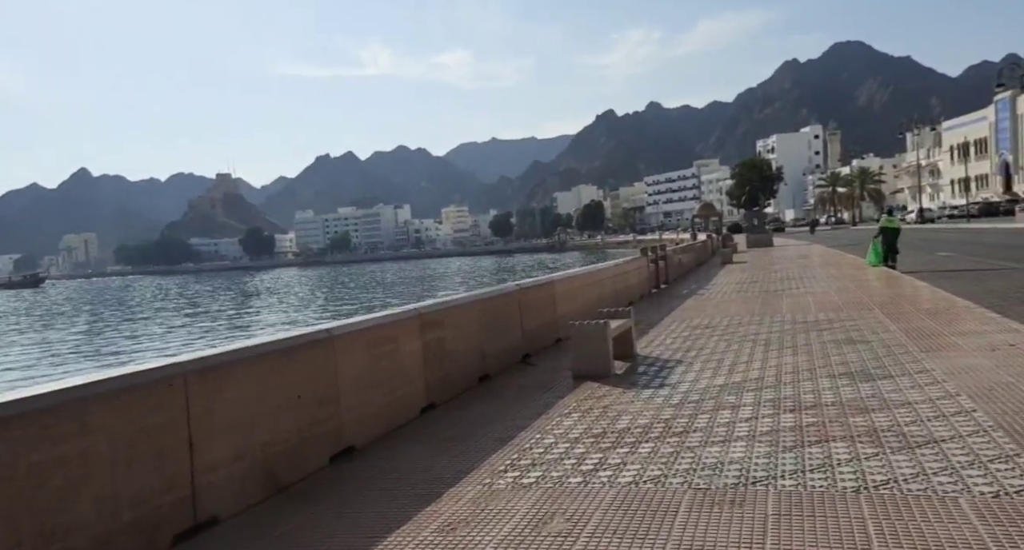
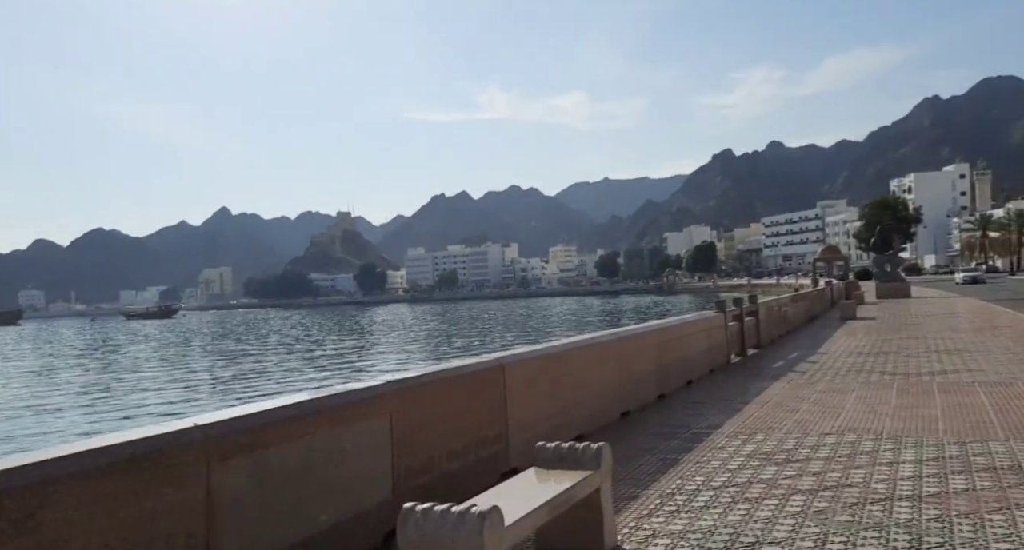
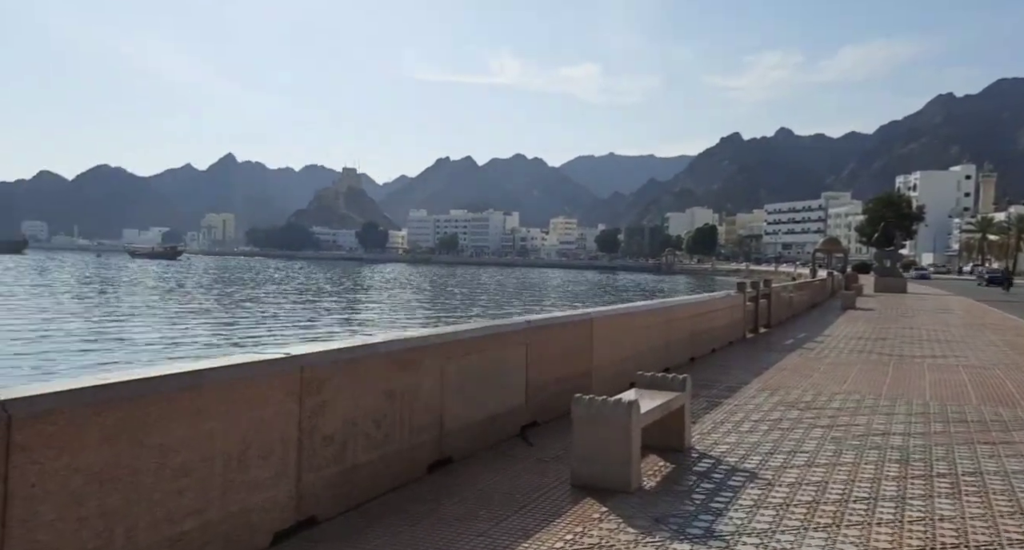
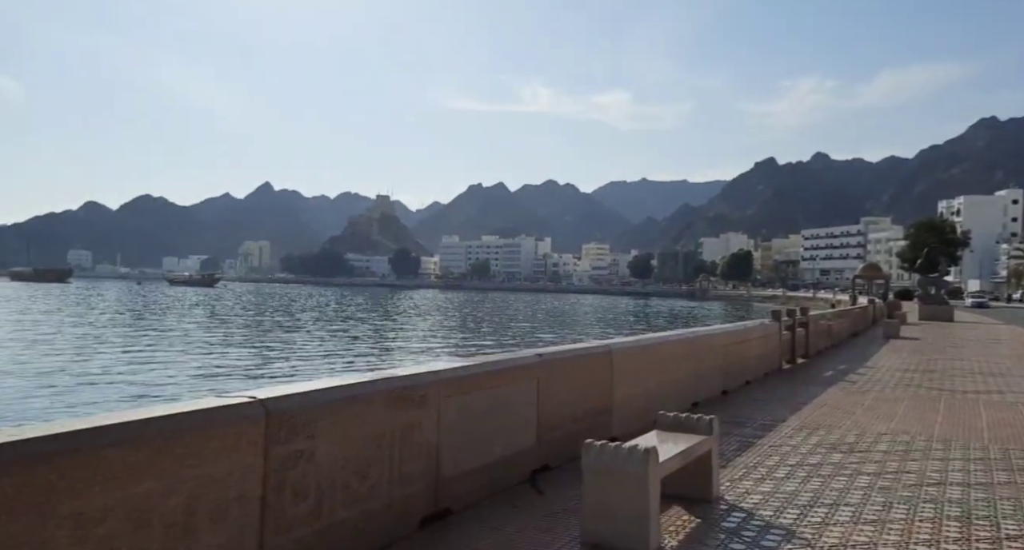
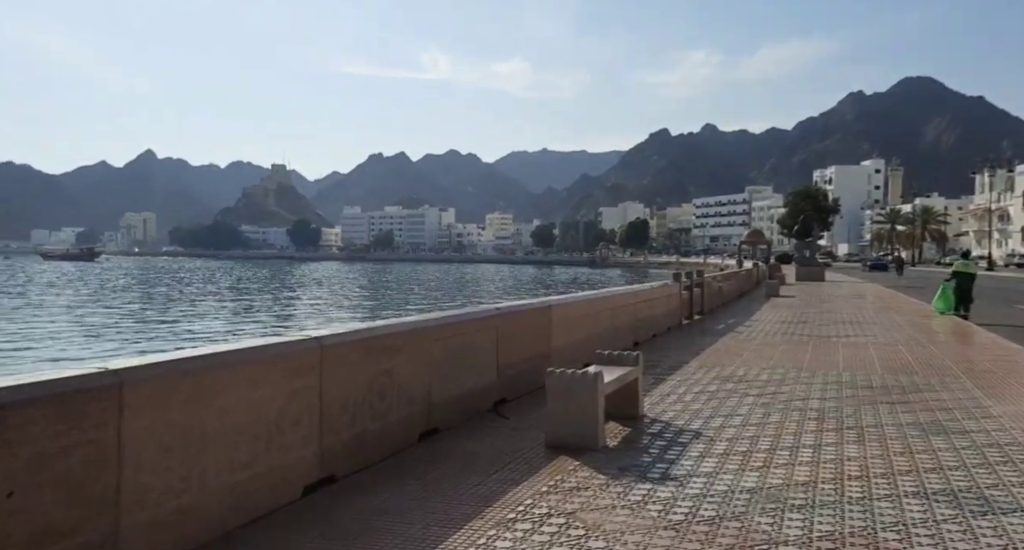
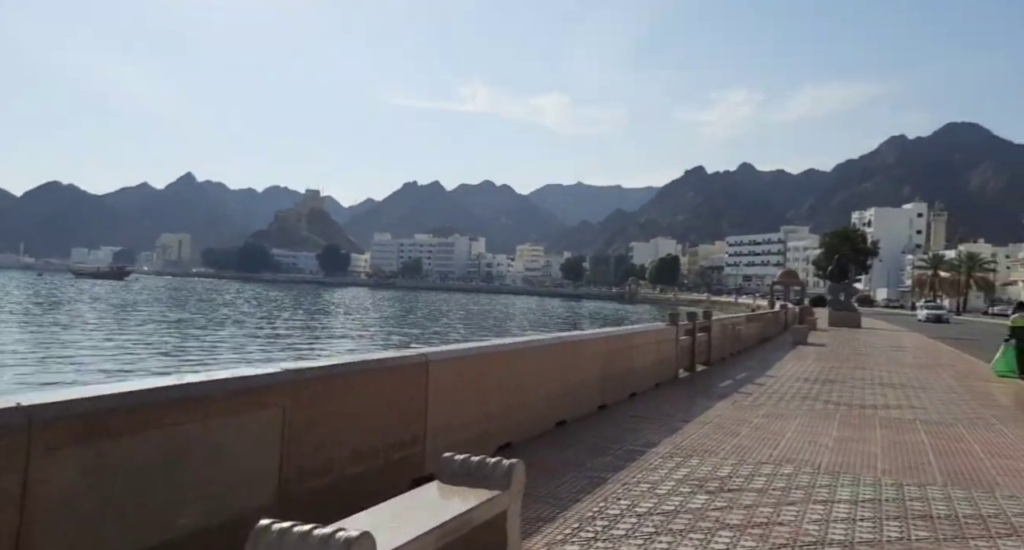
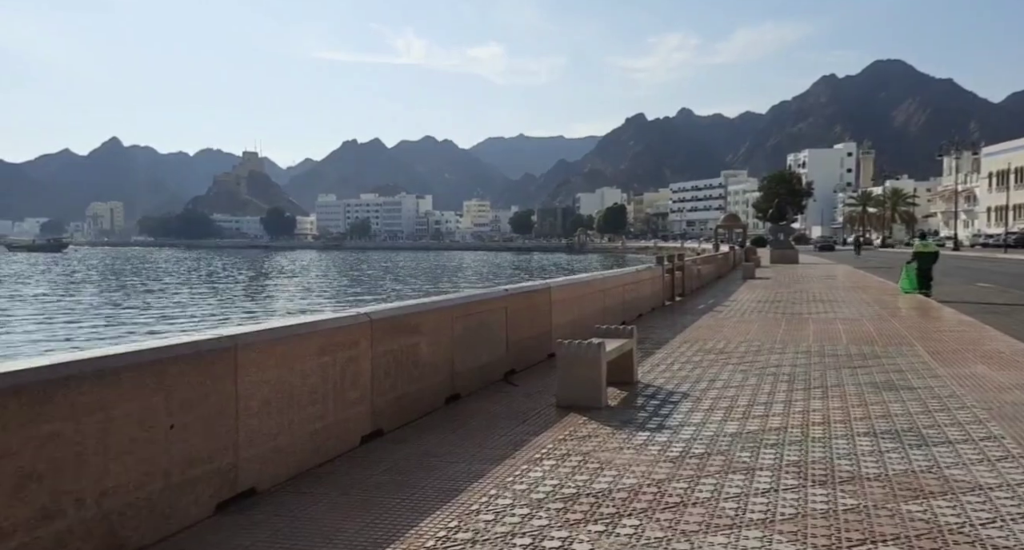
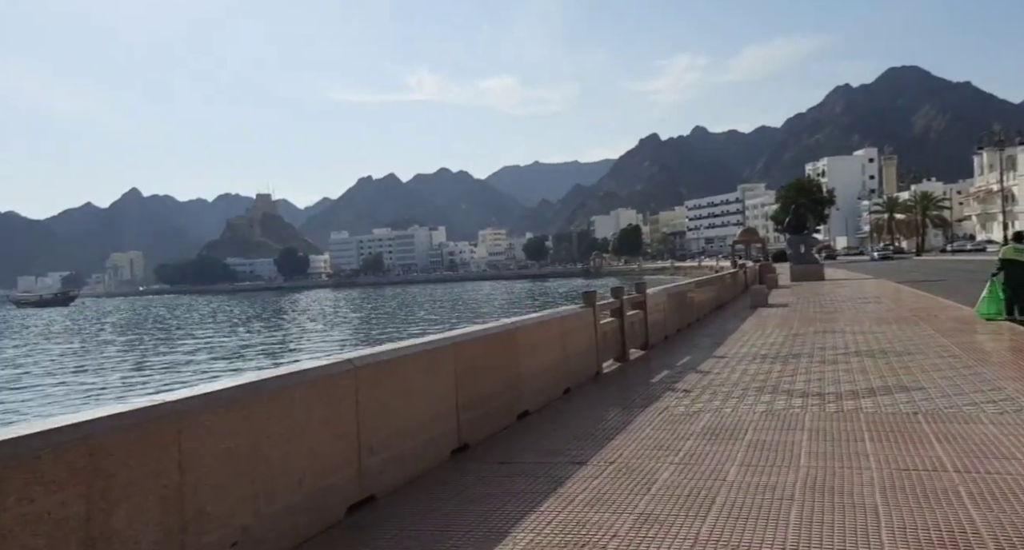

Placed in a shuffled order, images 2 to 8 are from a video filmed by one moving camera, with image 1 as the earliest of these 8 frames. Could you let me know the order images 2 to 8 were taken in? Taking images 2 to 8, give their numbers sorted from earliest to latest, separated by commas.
7, 5, 3, 4, 2, 6, 8
